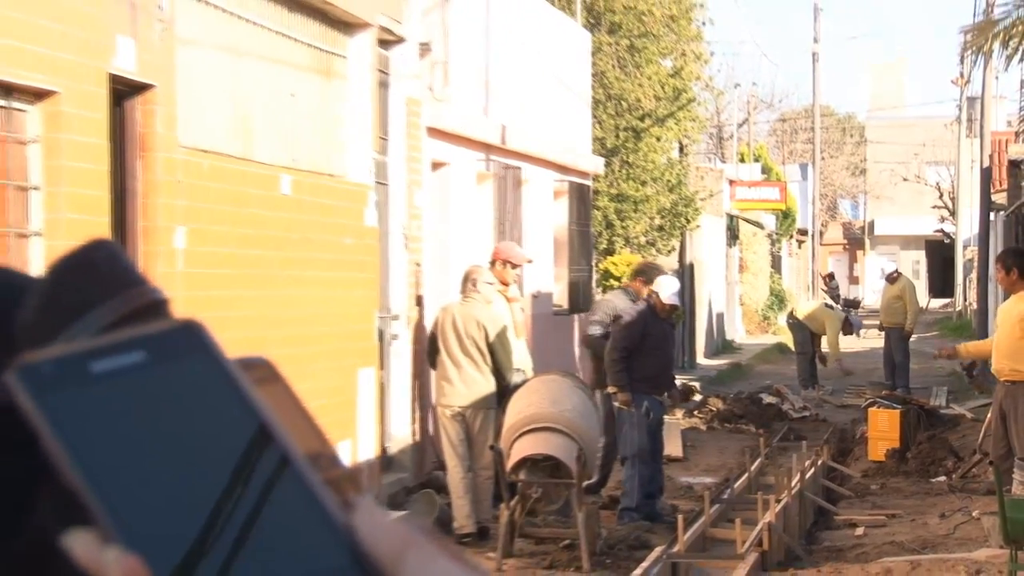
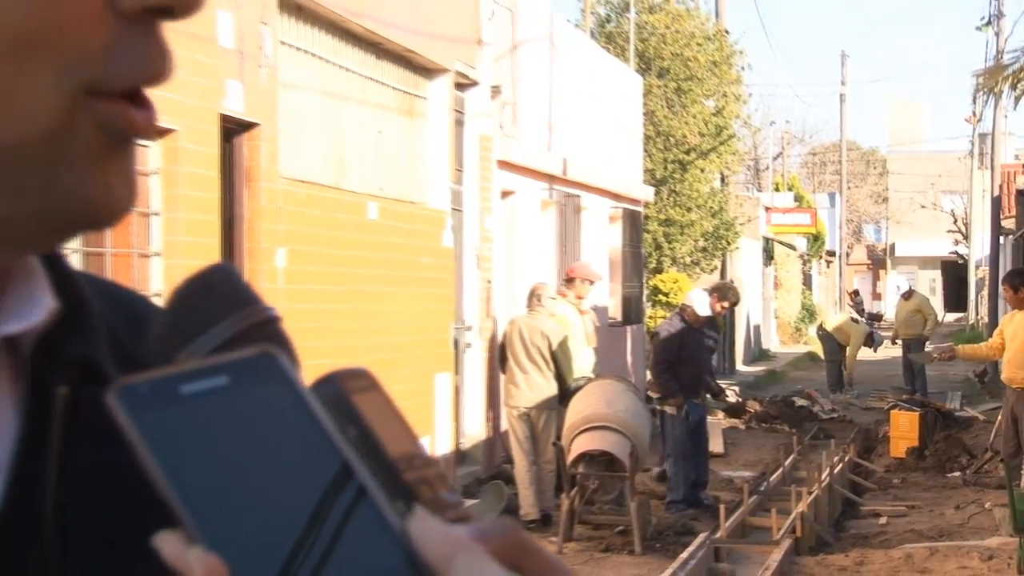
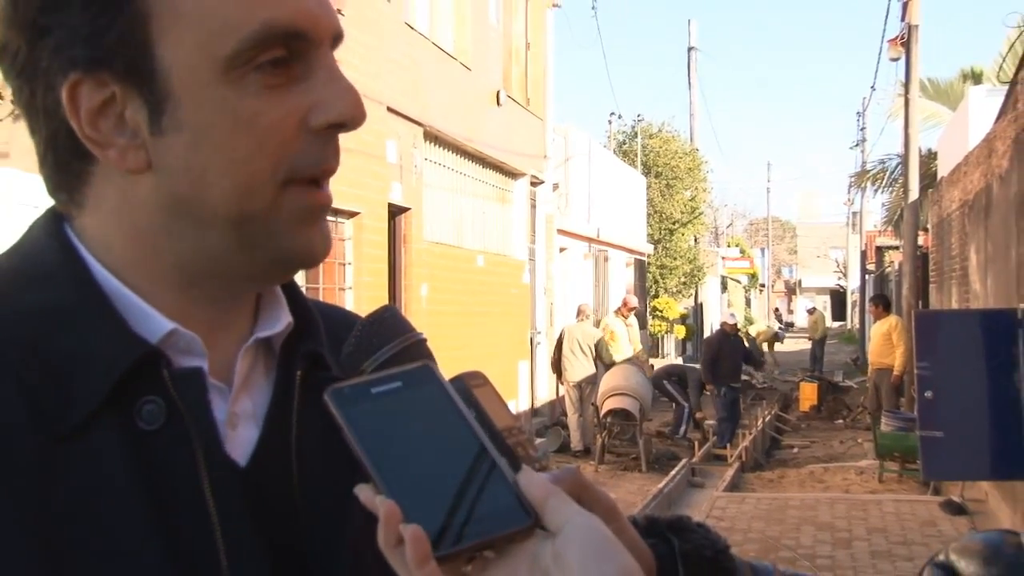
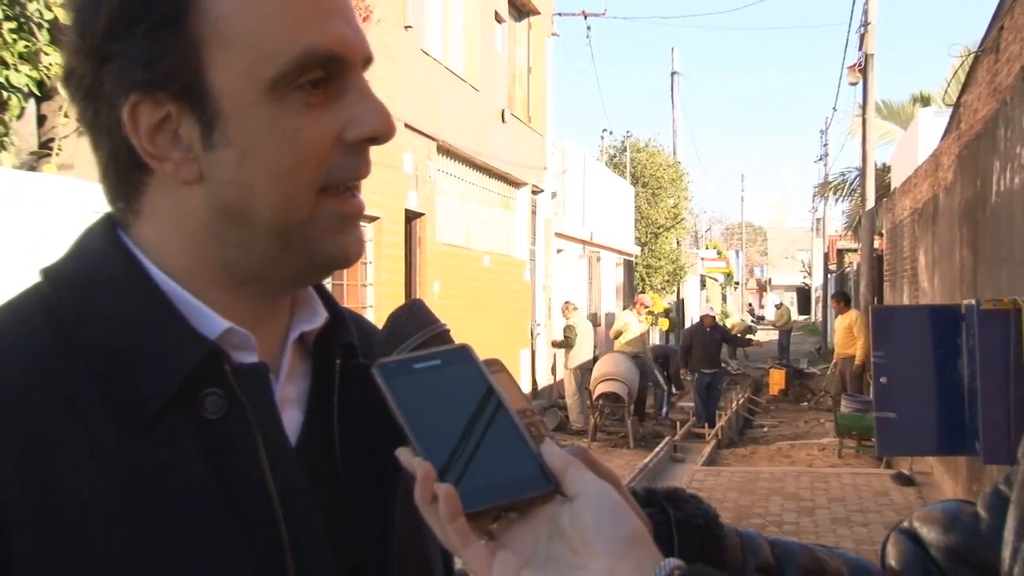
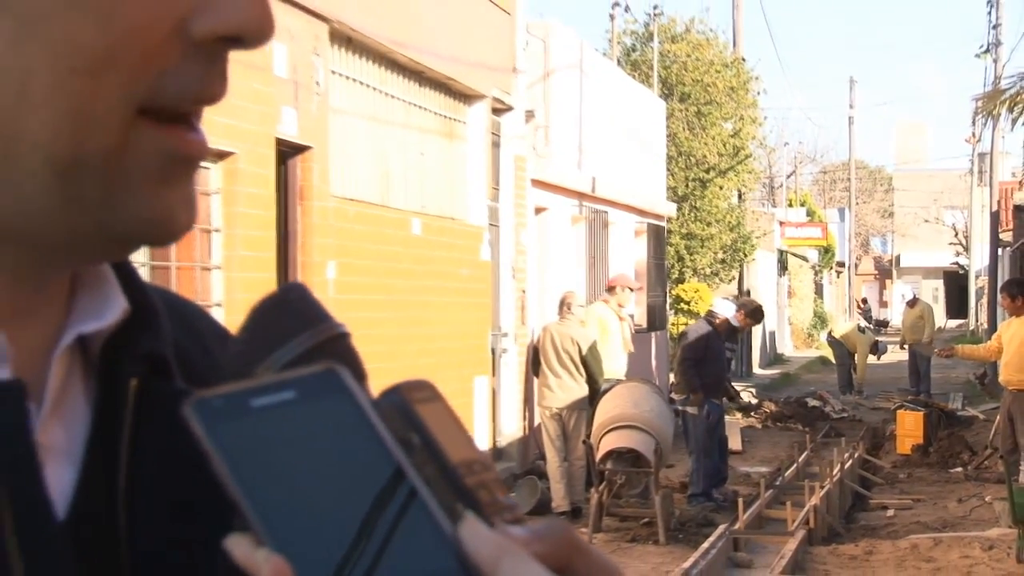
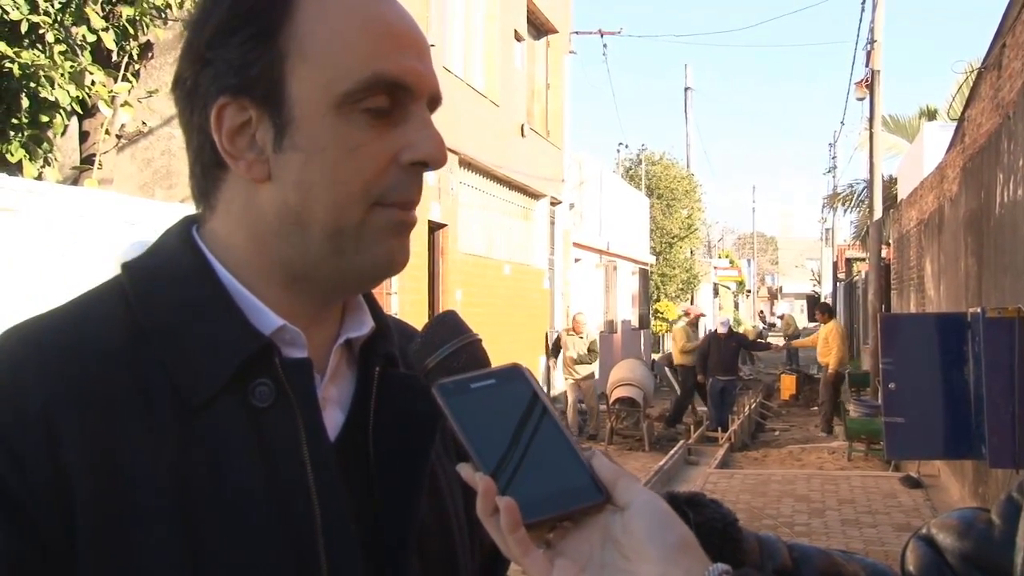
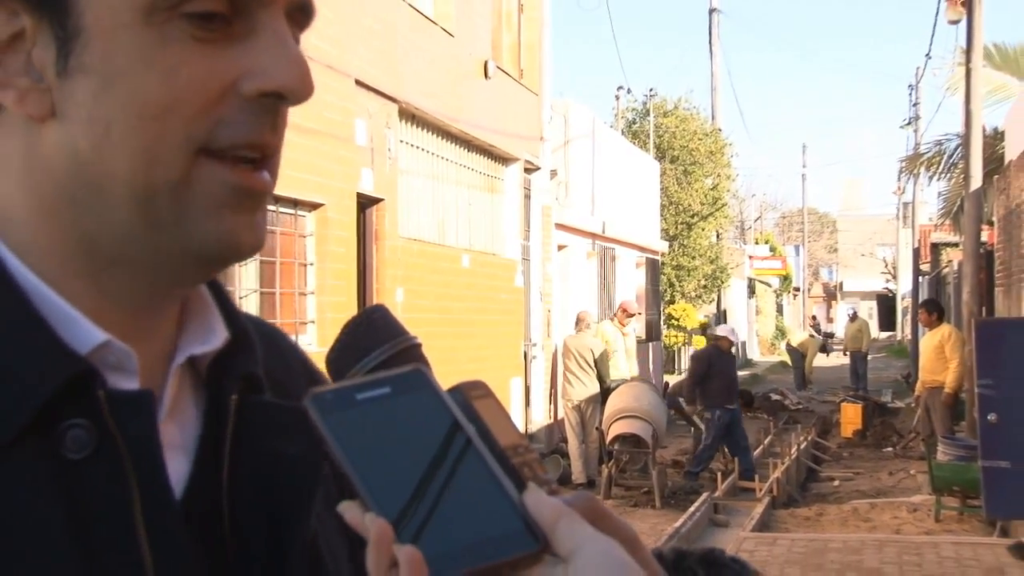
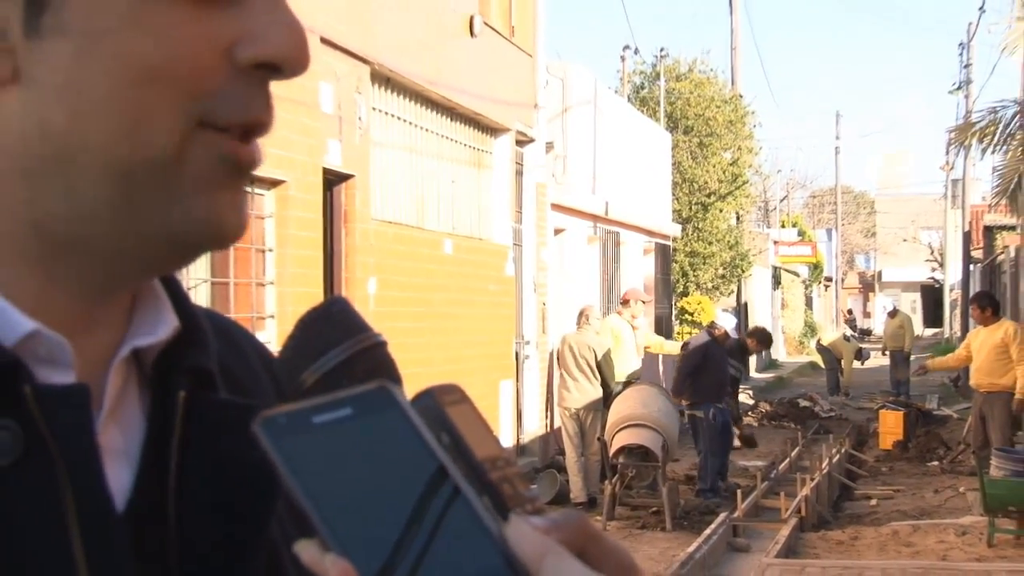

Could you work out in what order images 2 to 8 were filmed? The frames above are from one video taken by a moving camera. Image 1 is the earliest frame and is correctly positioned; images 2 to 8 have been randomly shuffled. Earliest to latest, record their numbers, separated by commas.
2, 5, 8, 7, 3, 4, 6
